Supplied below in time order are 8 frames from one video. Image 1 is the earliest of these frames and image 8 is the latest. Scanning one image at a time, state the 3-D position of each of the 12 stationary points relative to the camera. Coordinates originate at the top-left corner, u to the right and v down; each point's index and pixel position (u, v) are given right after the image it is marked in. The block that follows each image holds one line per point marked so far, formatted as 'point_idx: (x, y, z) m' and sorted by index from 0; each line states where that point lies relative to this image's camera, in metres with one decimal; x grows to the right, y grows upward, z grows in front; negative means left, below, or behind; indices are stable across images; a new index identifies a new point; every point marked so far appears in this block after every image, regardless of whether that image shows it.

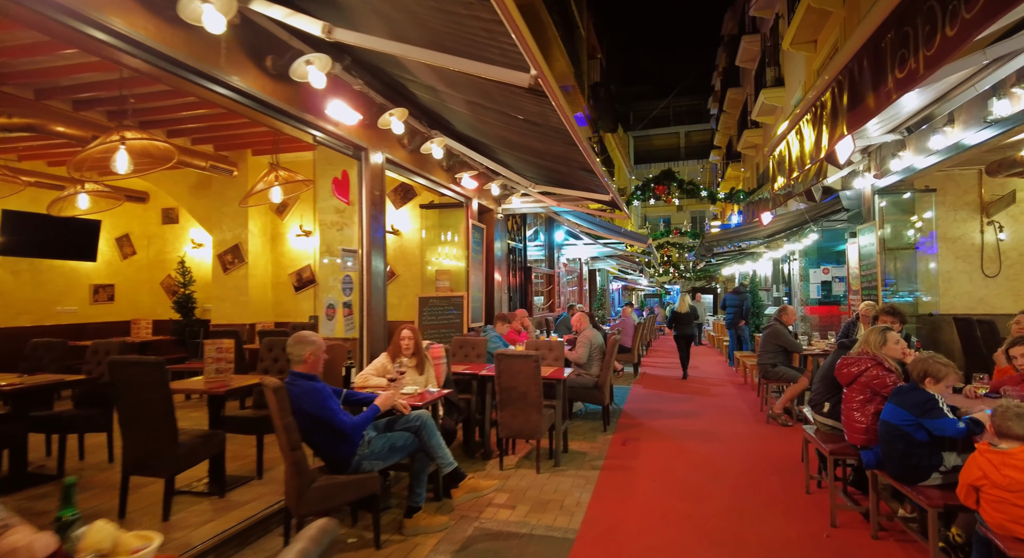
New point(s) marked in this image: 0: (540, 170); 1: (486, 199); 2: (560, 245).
0: (+0.4, +1.4, +6.9) m
1: (-0.4, +1.3, +8.6) m
2: (+1.3, +1.0, +15.1) m
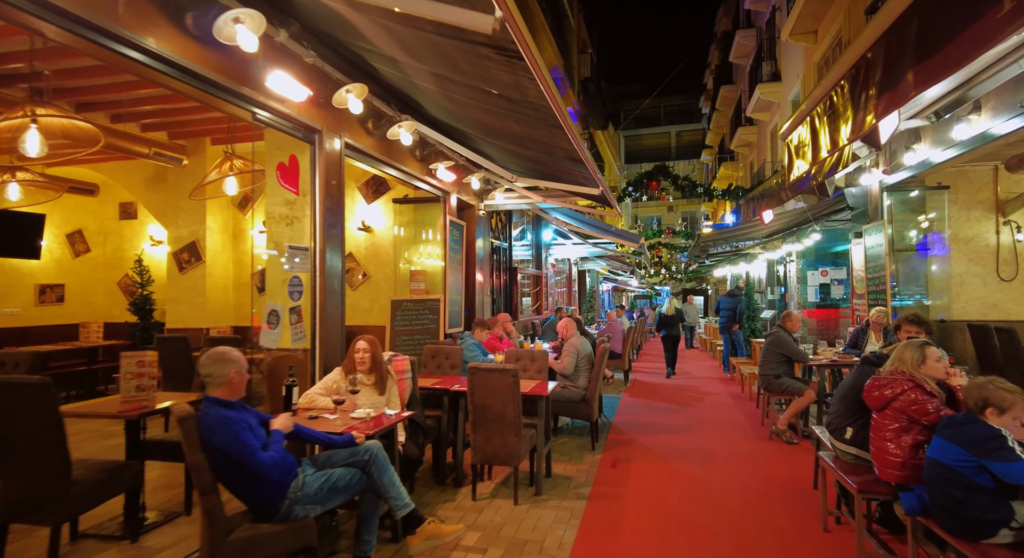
0: (+0.1, +1.4, +6.3) m
1: (-0.7, +1.3, +7.9) m
2: (+1.0, +0.9, +14.5) m
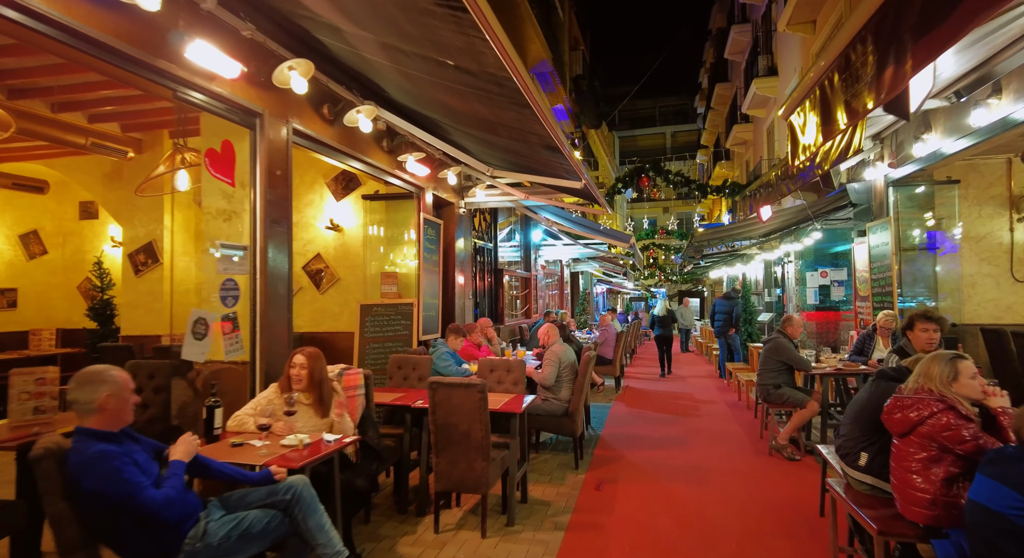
0: (-0.1, +1.4, +5.8) m
1: (-1.0, +1.3, +7.4) m
2: (+0.6, +0.9, +14.0) m
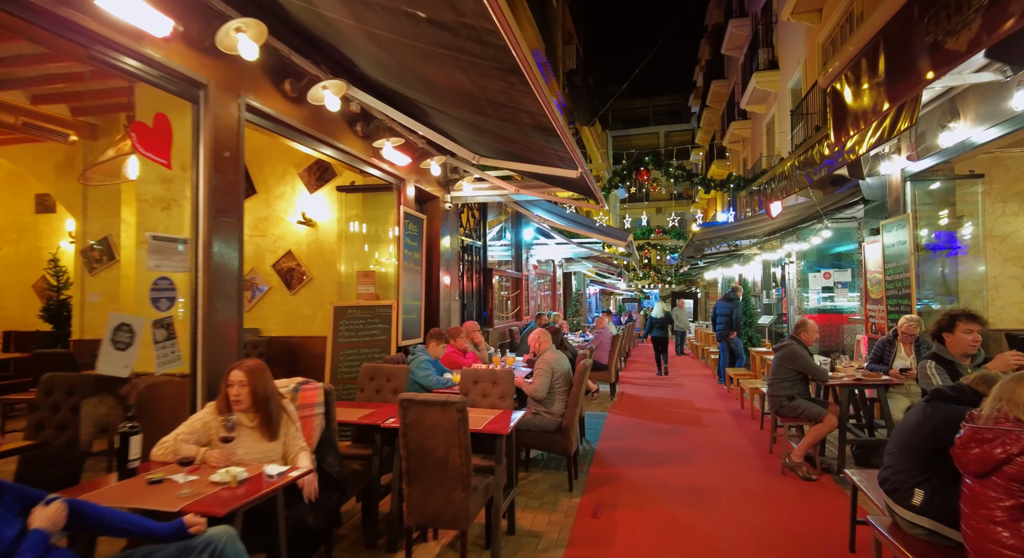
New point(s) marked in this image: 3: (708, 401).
0: (-0.2, +1.4, +5.2) m
1: (-1.1, +1.3, +6.8) m
2: (+0.4, +0.9, +13.5) m
3: (+3.3, -2.0, +8.8) m
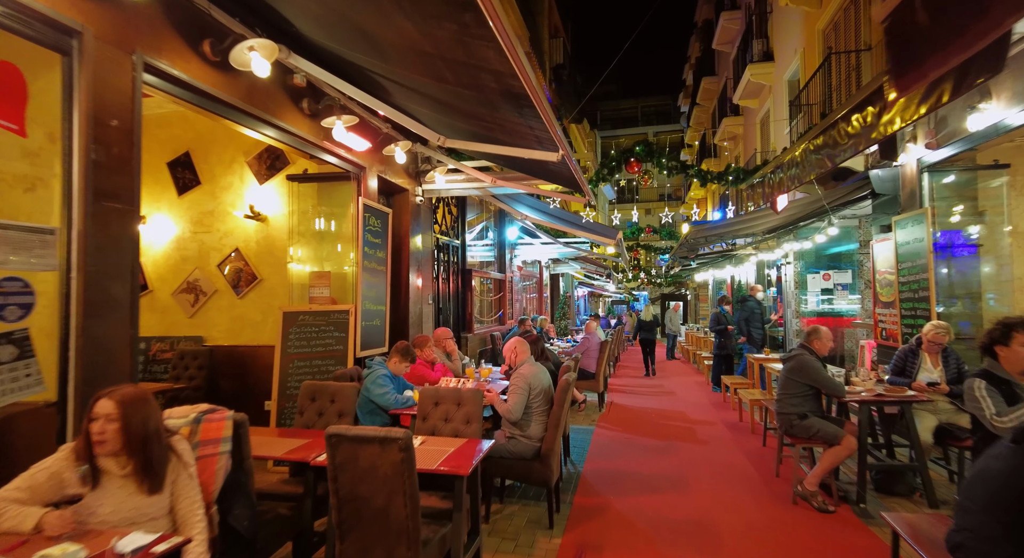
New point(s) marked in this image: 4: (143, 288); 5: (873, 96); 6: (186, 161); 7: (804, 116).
0: (-0.5, +1.4, +4.5) m
1: (-1.4, +1.2, +6.1) m
2: (0.0, +0.8, +12.8) m
3: (+3.0, -2.1, +8.2) m
4: (-4.2, -0.1, +6.0) m
5: (+2.3, +1.2, +3.3) m
6: (-3.7, +1.4, +6.1) m
7: (+5.1, +2.8, +9.1) m
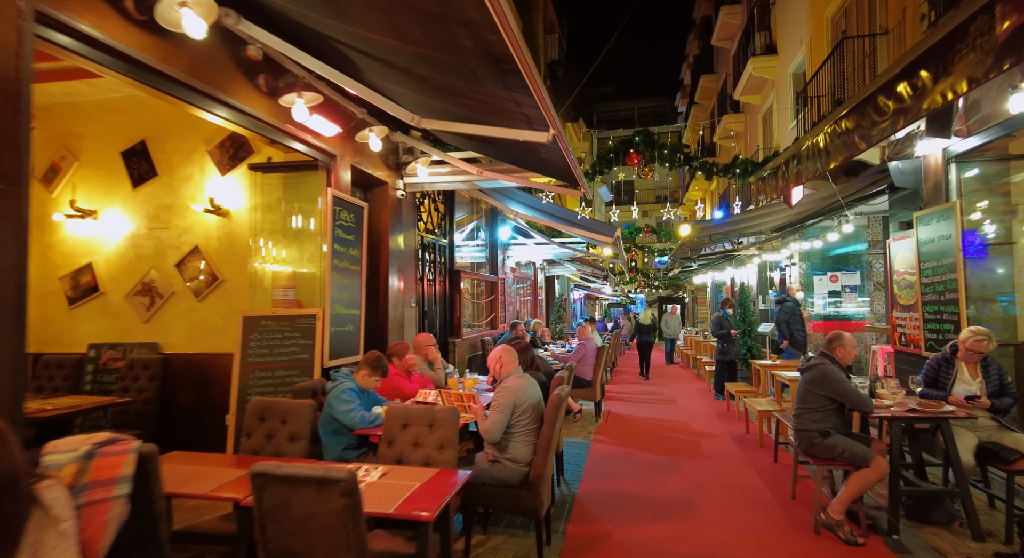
0: (-0.6, +1.4, +4.0) m
1: (-1.5, +1.2, +5.6) m
2: (-0.2, +0.8, +12.2) m
3: (+2.8, -2.1, +7.6) m
4: (-4.4, -0.1, +5.5) m
5: (+2.2, +1.2, +2.8) m
6: (-3.9, +1.3, +5.5) m
7: (+4.9, +2.8, +8.6) m
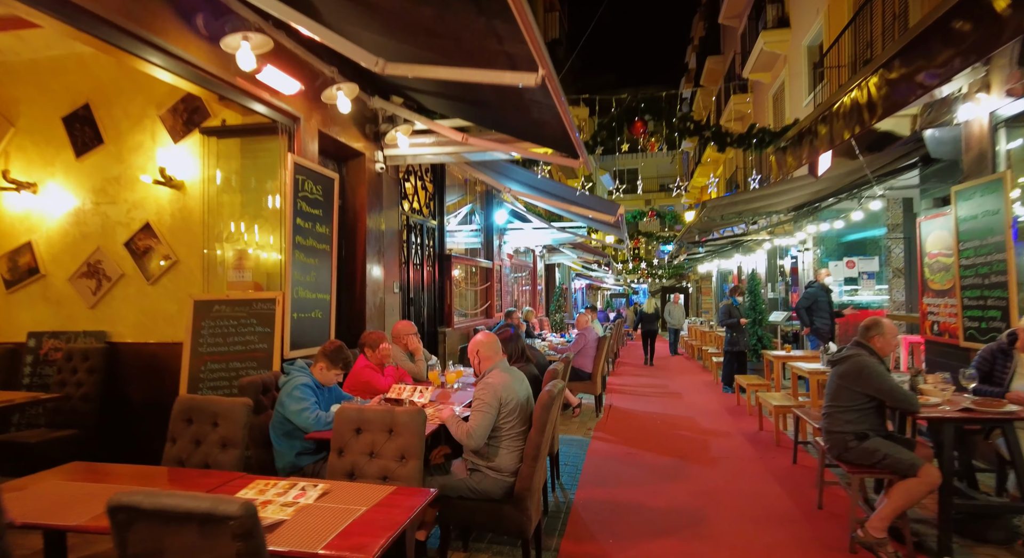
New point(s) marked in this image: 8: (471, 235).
0: (-0.7, +1.5, +3.4) m
1: (-1.6, +1.4, +5.0) m
2: (-0.2, +1.1, +11.6) m
3: (+2.7, -1.9, +7.1) m
4: (-4.5, +0.1, +4.9) m
5: (+2.1, +1.3, +2.2) m
6: (-4.0, +1.5, +4.9) m
7: (+4.8, +3.0, +8.0) m
8: (-0.8, +0.8, +10.0) m
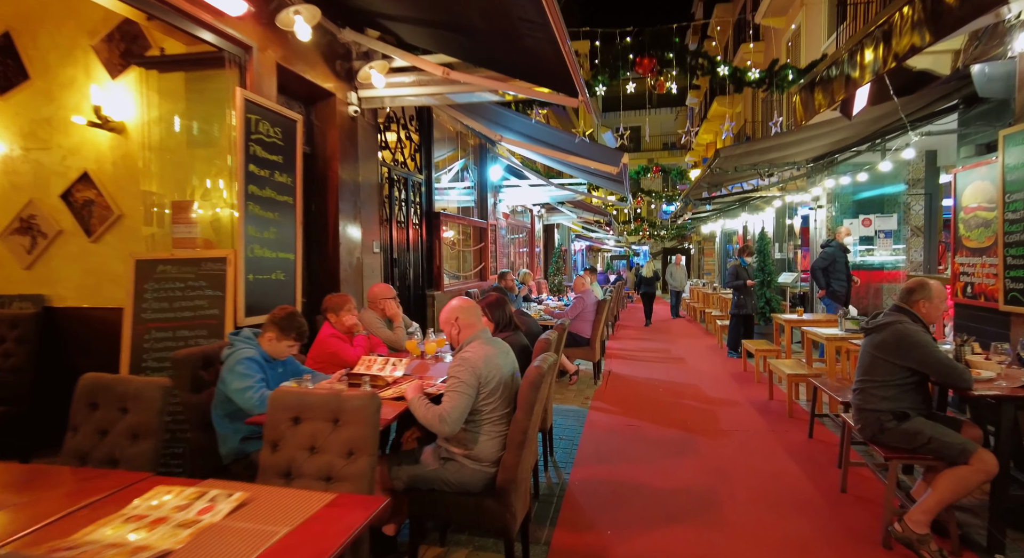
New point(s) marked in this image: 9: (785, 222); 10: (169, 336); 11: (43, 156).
0: (-0.8, +1.8, +2.7) m
1: (-1.7, +1.8, +4.3) m
2: (-0.3, +1.9, +11.0) m
3: (+2.6, -1.4, +6.6) m
4: (-4.5, +0.4, +4.3) m
5: (+2.0, +1.5, +1.5) m
6: (-4.1, +1.9, +4.2) m
7: (+4.7, +3.6, +7.2) m
8: (-0.9, +1.5, +9.3) m
9: (+6.2, +1.3, +12.0) m
10: (-2.3, -0.4, +3.4) m
11: (-3.8, +1.0, +4.3) m
